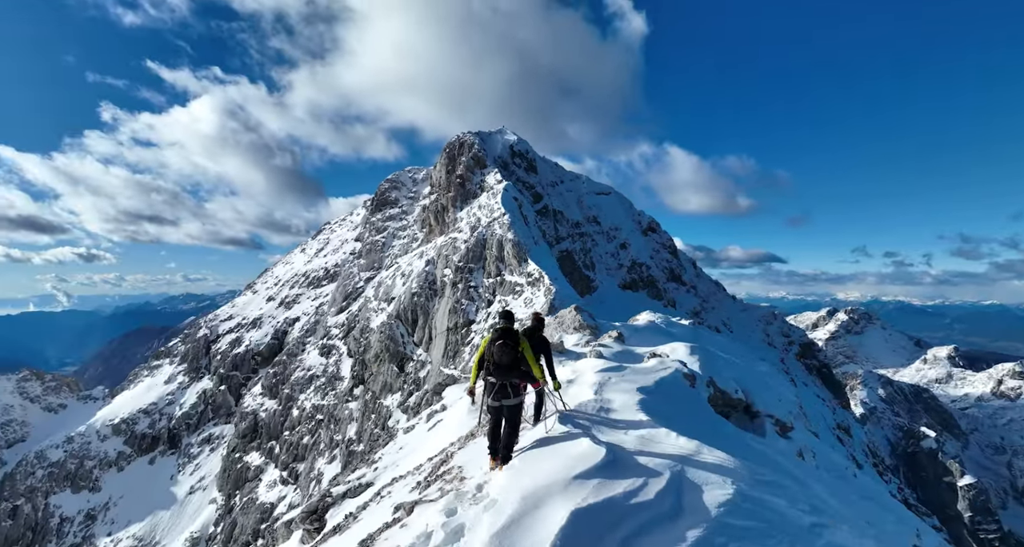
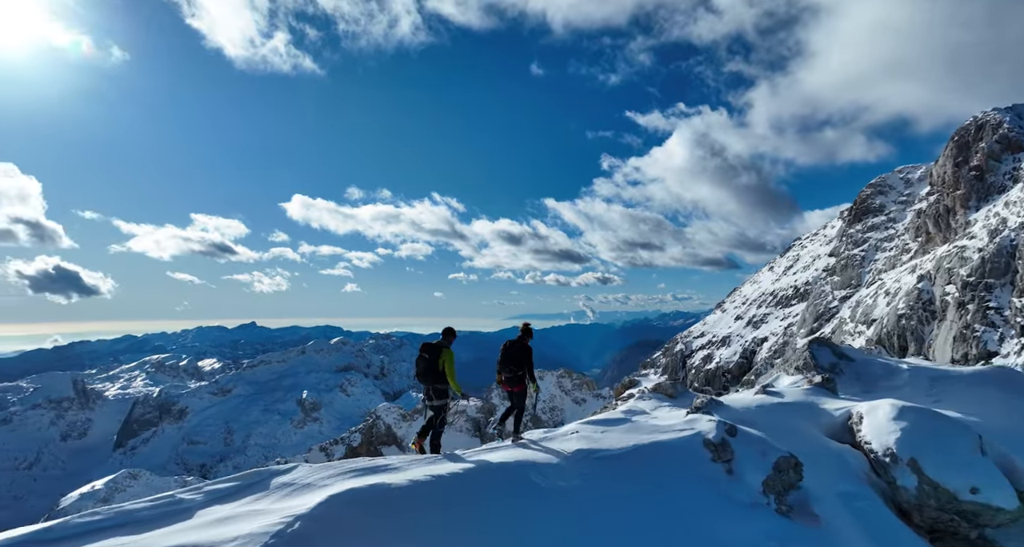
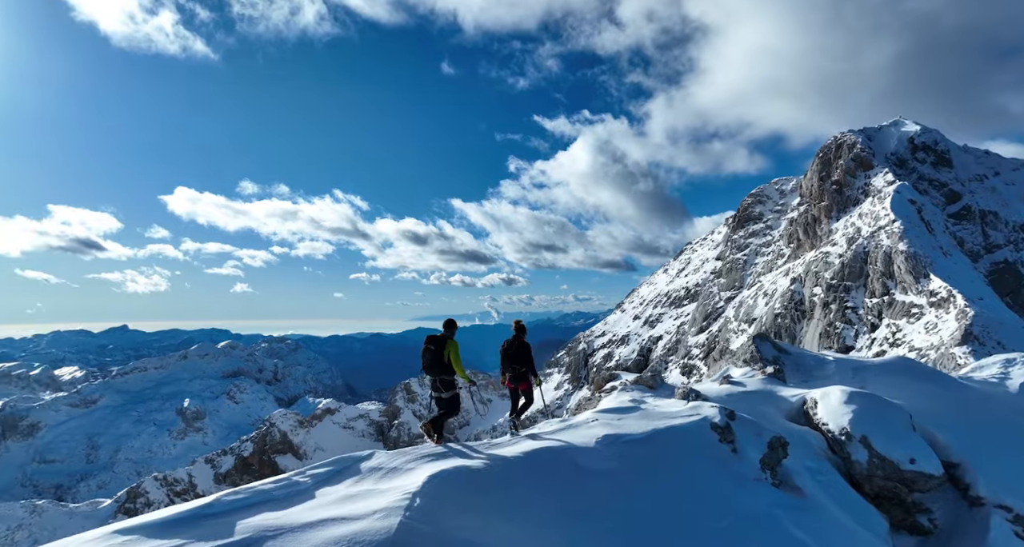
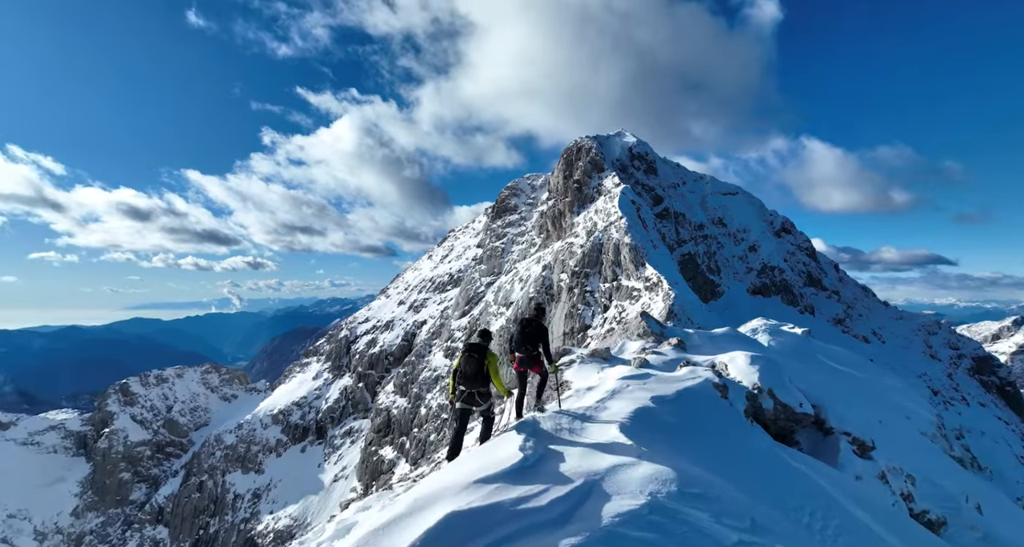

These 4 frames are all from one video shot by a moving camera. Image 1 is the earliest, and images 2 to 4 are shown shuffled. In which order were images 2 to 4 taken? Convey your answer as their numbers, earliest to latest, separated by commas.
4, 3, 2
